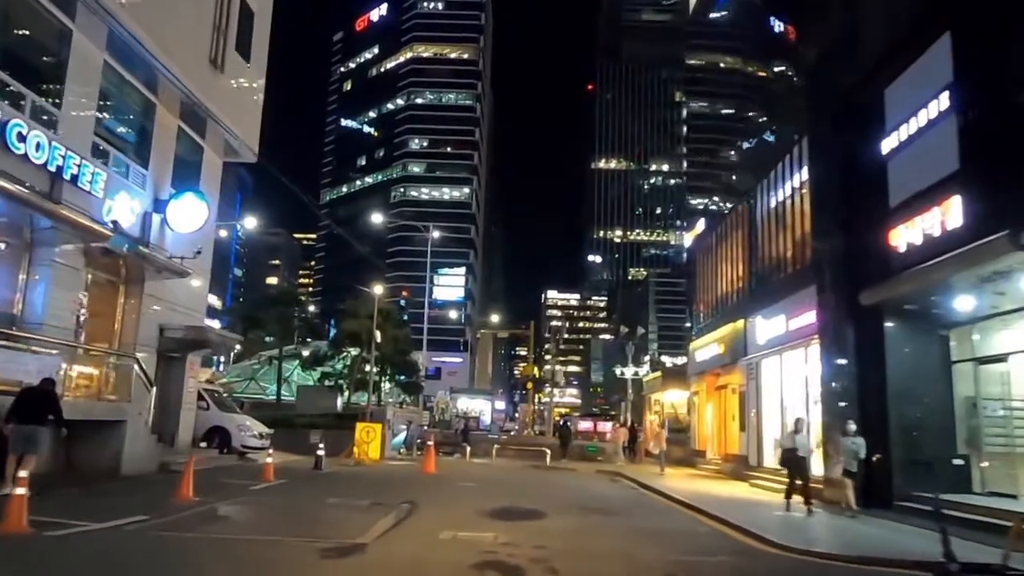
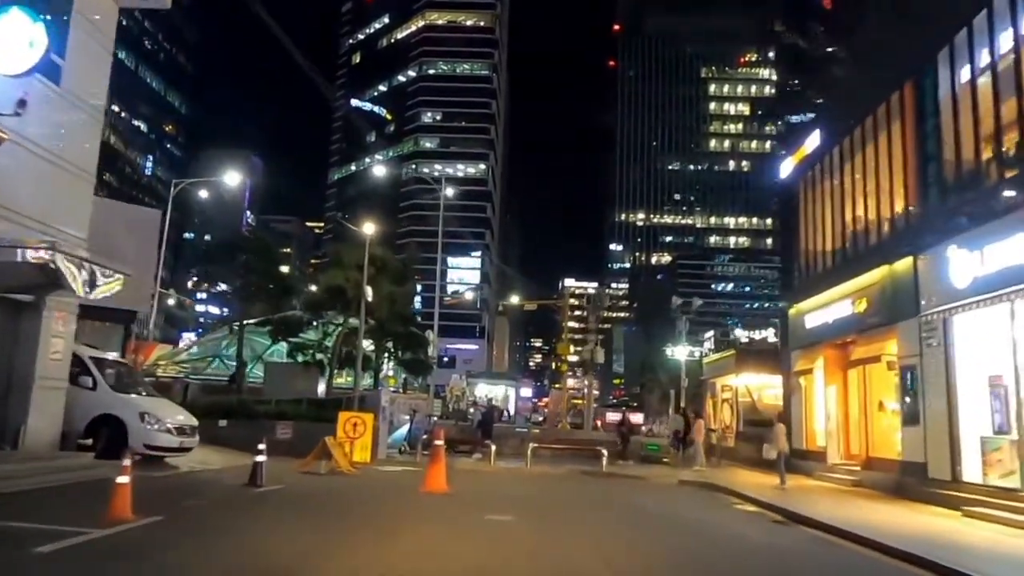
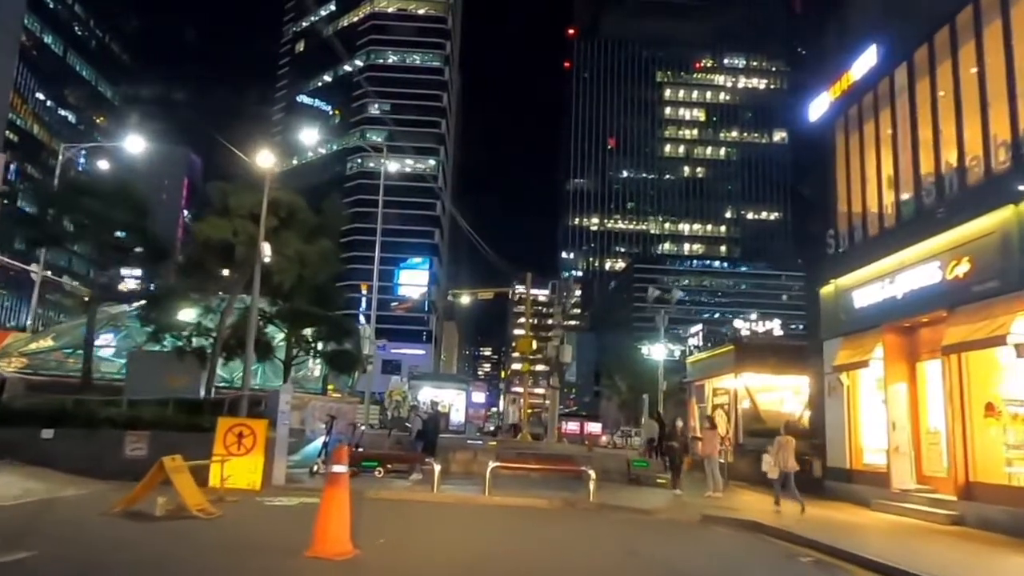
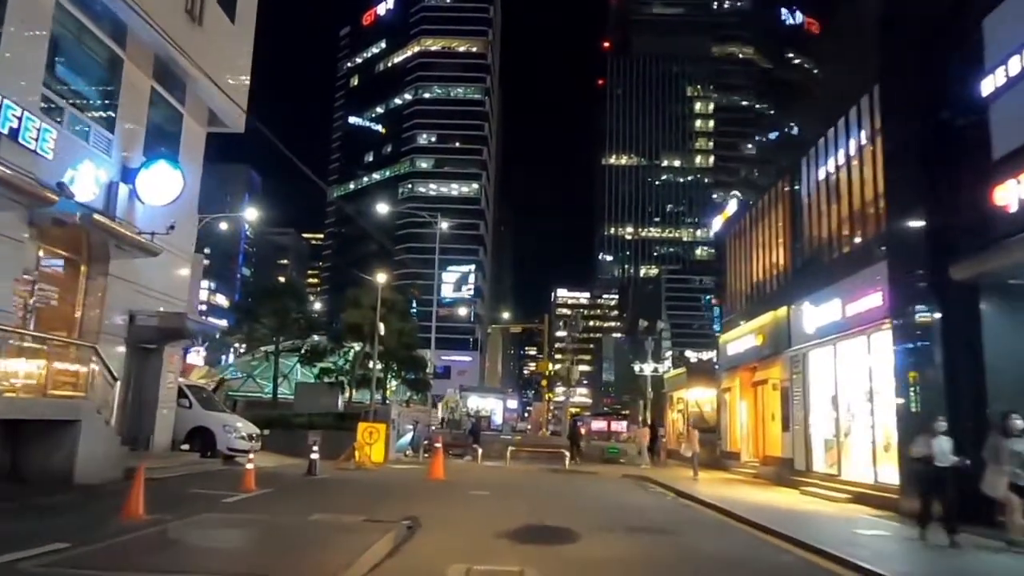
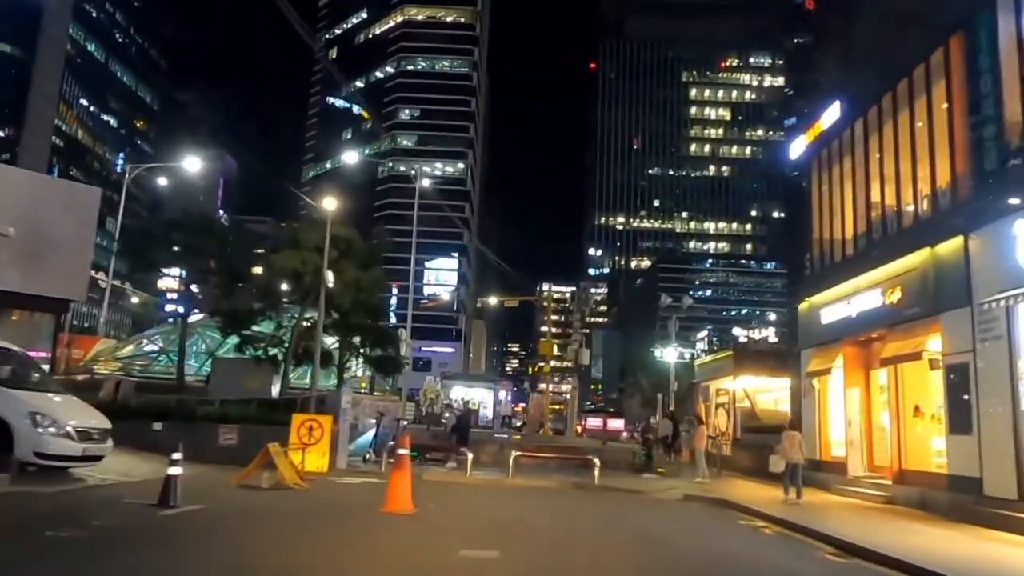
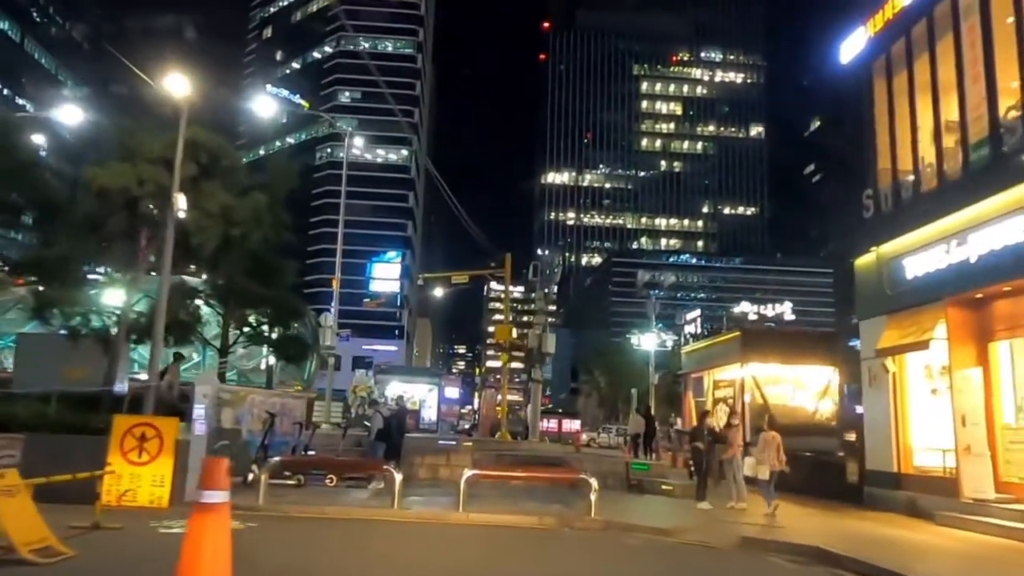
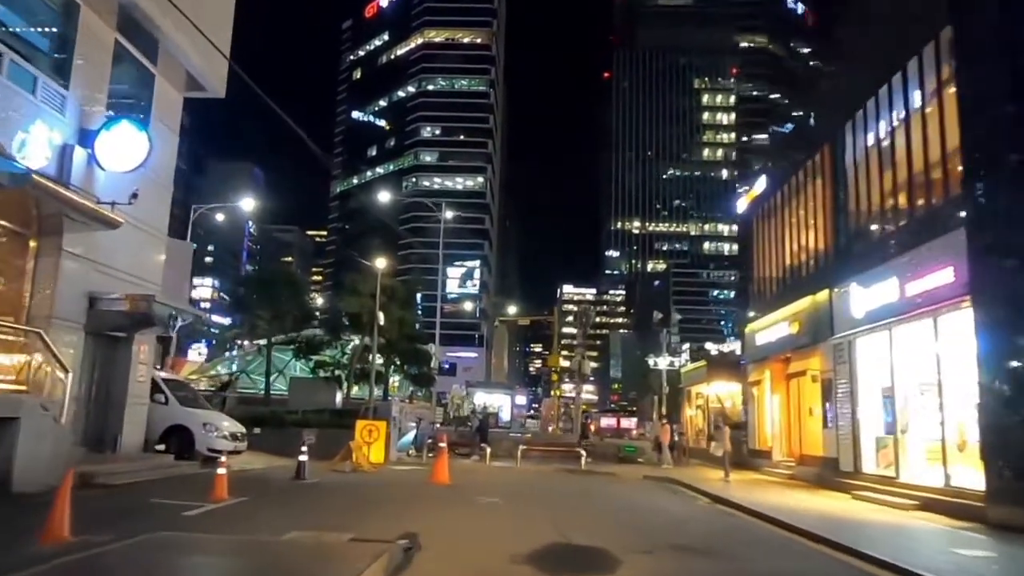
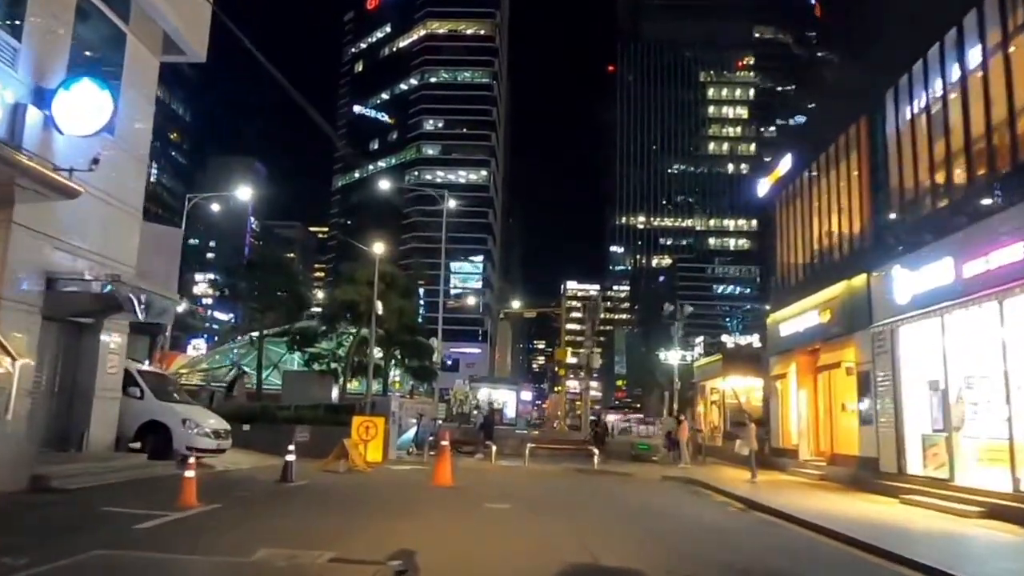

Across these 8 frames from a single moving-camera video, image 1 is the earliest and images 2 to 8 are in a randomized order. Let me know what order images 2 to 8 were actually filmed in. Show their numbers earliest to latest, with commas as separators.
4, 7, 8, 2, 5, 3, 6
